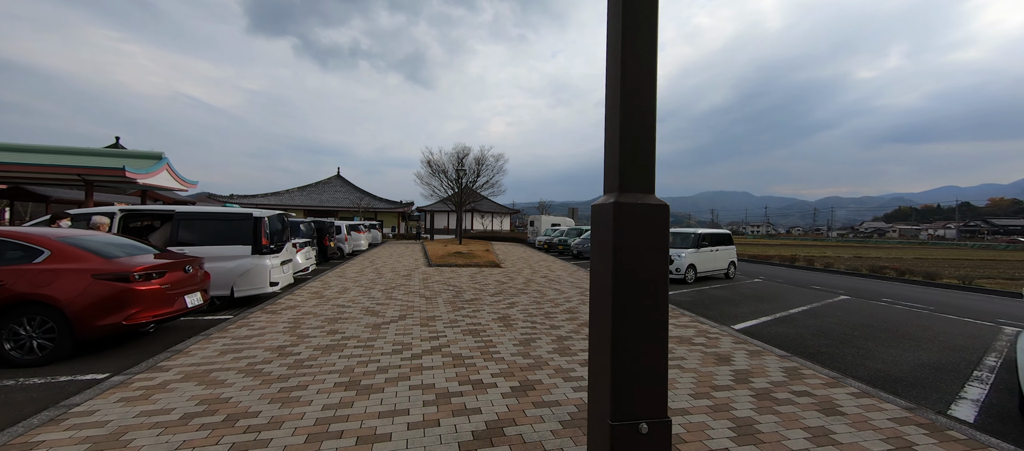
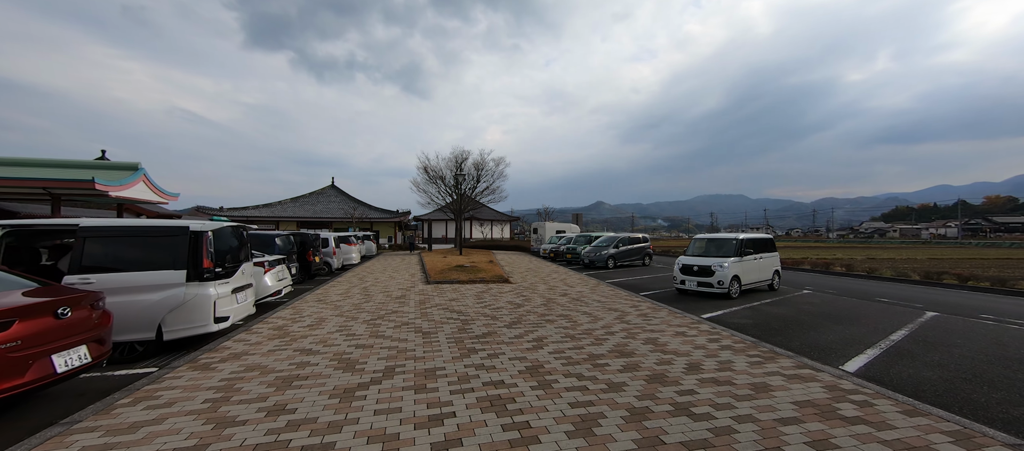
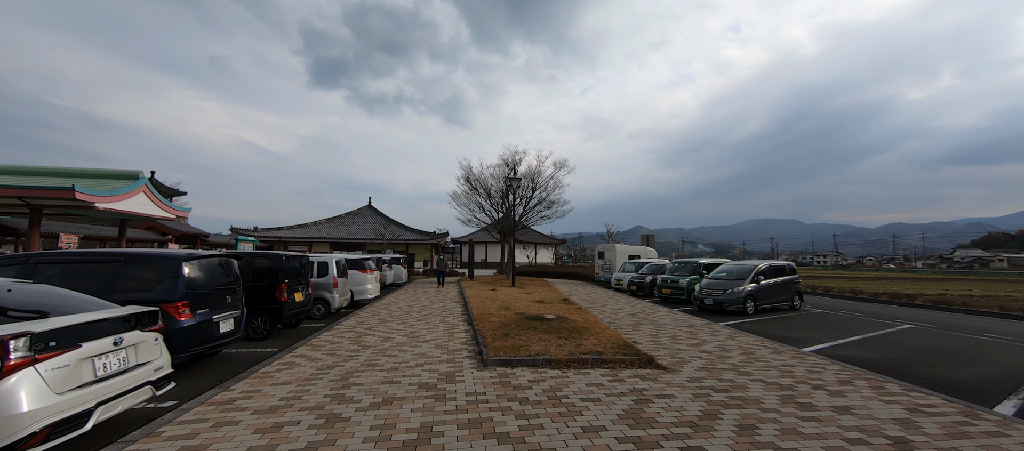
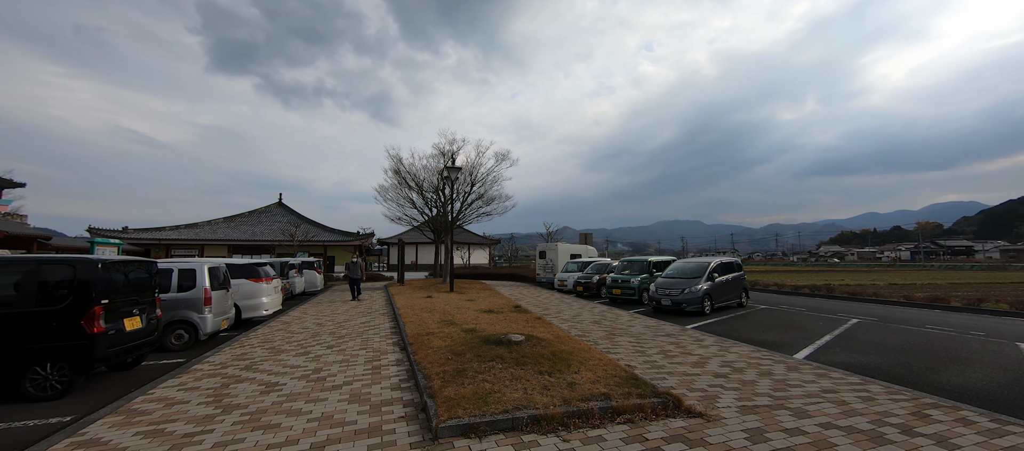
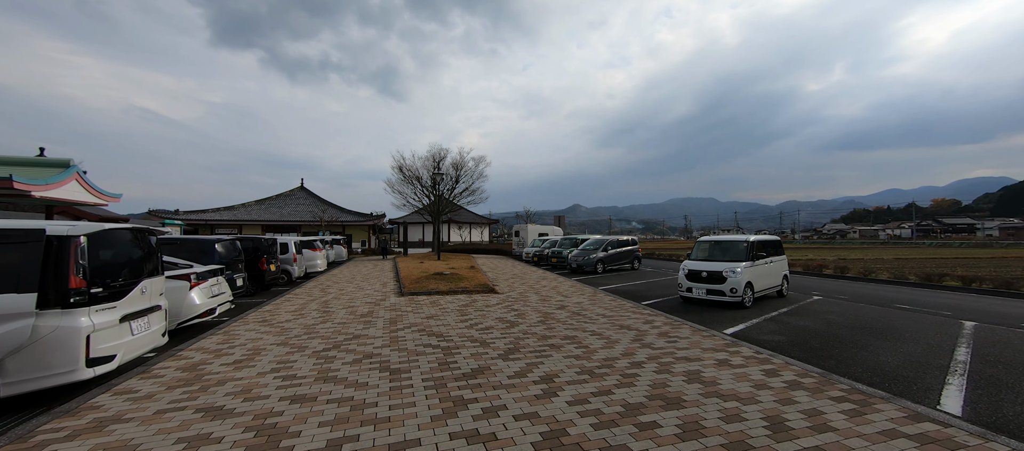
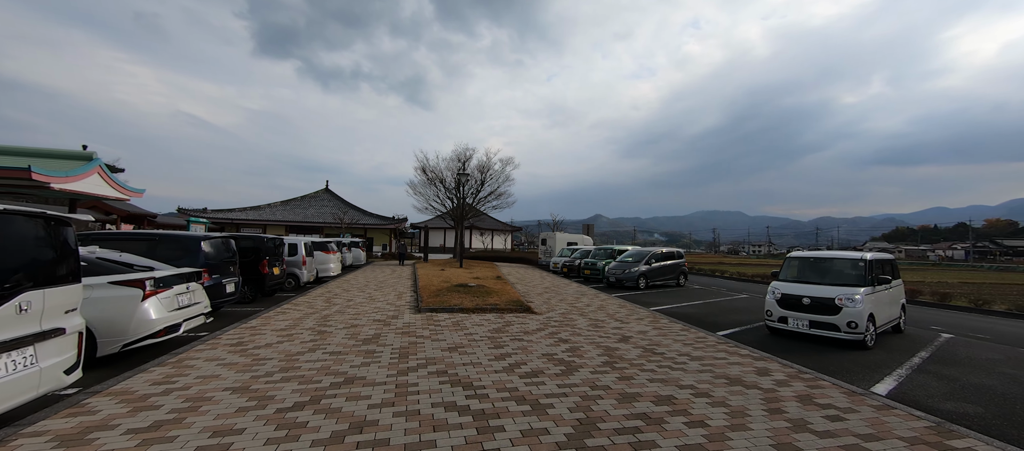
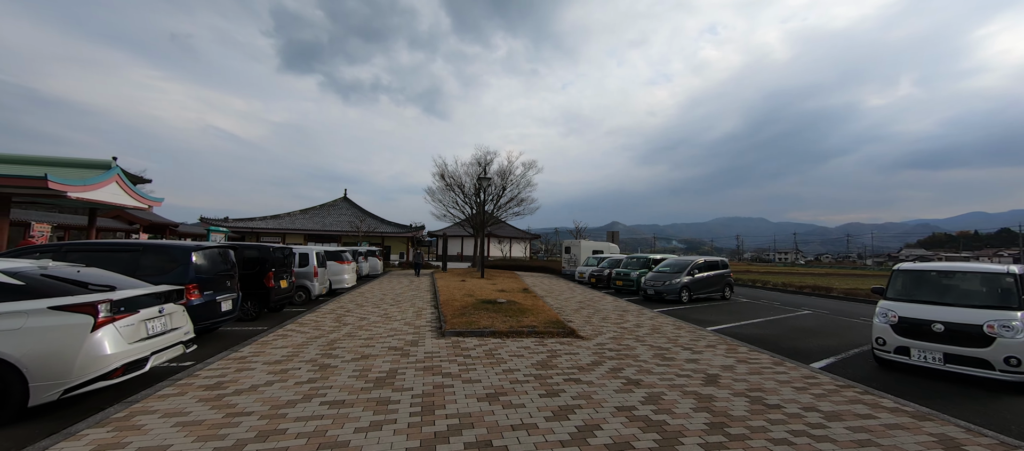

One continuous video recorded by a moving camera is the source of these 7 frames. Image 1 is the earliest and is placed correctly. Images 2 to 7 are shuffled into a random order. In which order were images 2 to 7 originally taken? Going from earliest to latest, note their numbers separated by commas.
2, 5, 6, 7, 3, 4
